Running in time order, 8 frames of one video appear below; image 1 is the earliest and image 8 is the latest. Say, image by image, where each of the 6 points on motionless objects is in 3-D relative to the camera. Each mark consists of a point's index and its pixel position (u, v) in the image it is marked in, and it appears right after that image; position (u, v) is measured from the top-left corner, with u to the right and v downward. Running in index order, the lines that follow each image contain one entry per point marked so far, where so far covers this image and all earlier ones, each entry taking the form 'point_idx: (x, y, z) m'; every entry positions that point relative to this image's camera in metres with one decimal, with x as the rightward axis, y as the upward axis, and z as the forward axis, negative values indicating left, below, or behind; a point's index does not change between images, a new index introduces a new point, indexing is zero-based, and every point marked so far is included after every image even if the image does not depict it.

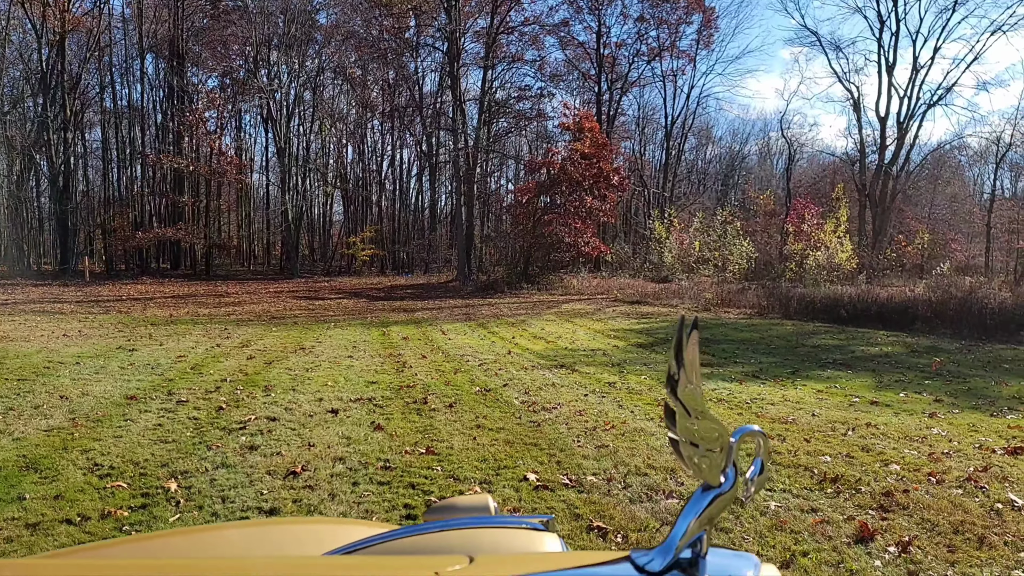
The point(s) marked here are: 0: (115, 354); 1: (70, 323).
0: (-5.6, -0.9, +9.8) m
1: (-8.6, -0.6, +13.4) m
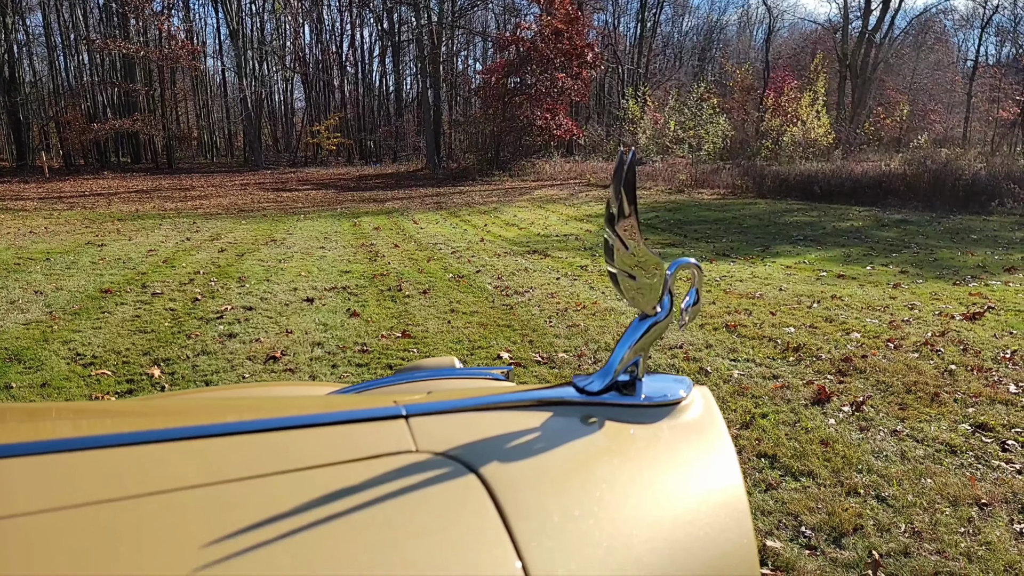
0: (-6.0, +0.5, +9.6) m
1: (-9.1, +1.3, +13.0) m
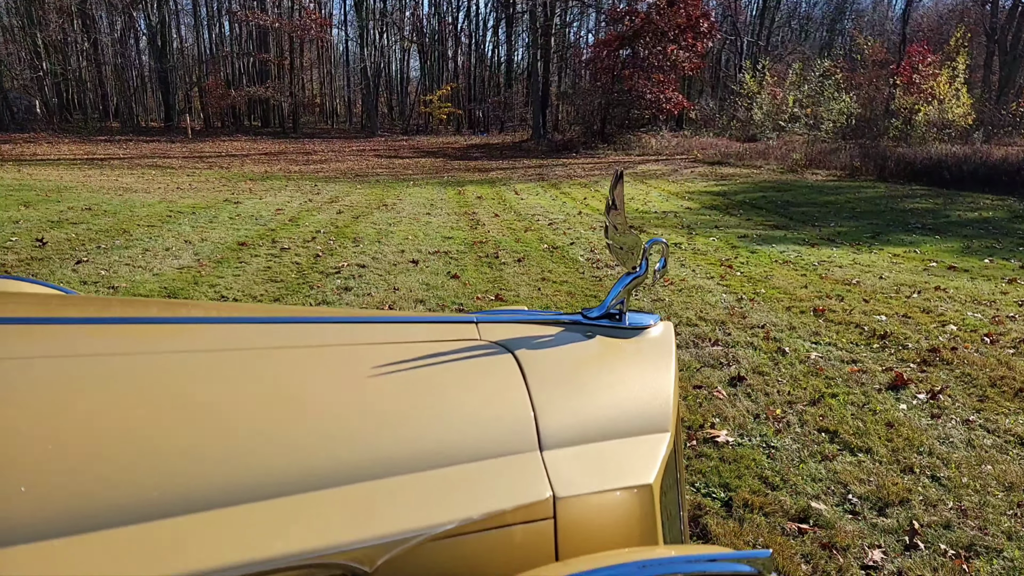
0: (-4.5, +1.3, +10.7) m
1: (-7.1, +2.4, +14.5) m
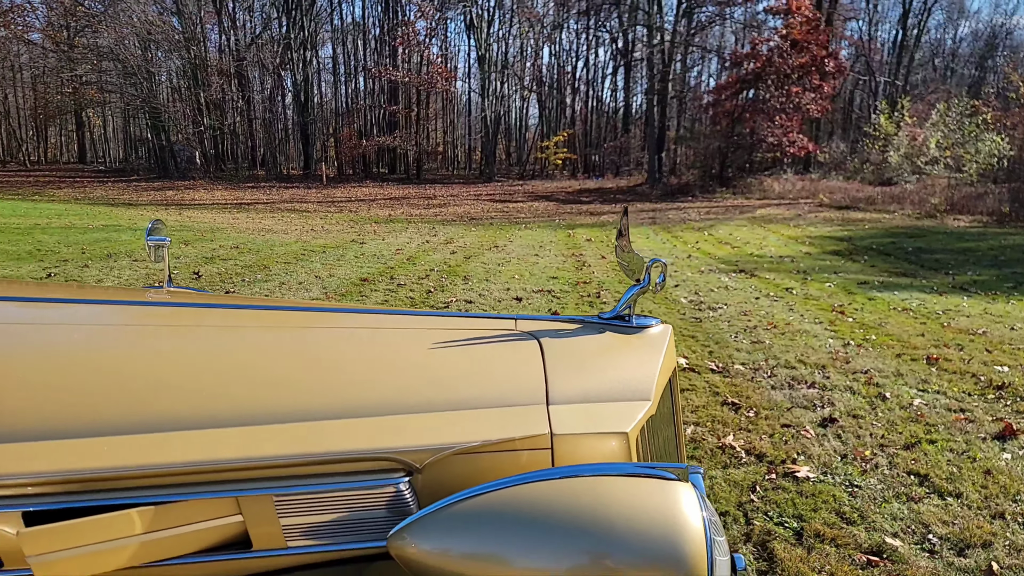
0: (-2.8, +0.7, +11.7) m
1: (-4.6, +1.6, +15.9) m
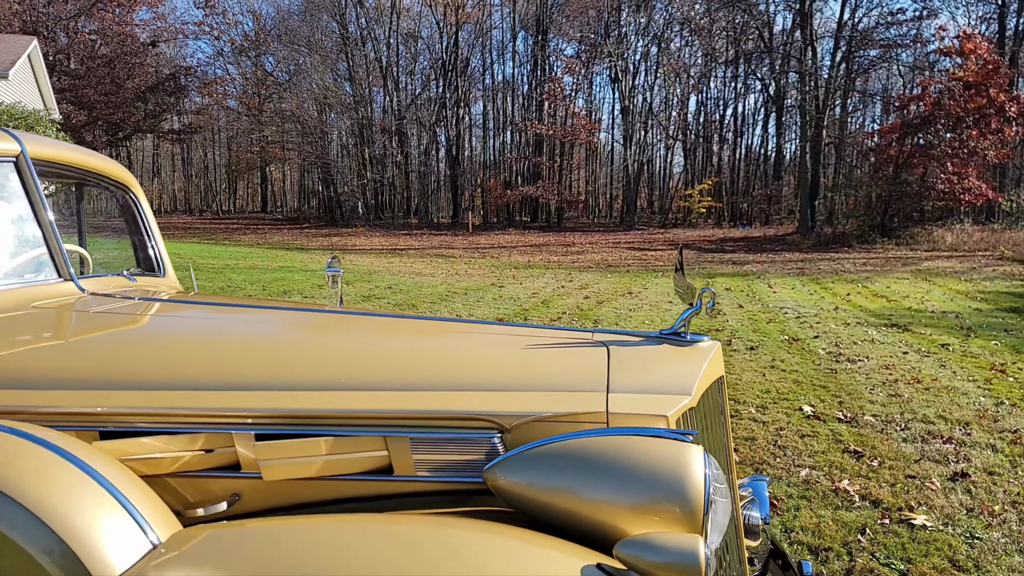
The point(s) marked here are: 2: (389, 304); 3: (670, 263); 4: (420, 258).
0: (-0.4, 0.0, +12.4) m
1: (-1.4, +0.6, +17.0) m
2: (-1.9, -0.2, +10.2) m
3: (+4.2, +0.7, +18.3) m
4: (-2.4, +0.8, +18.3) m
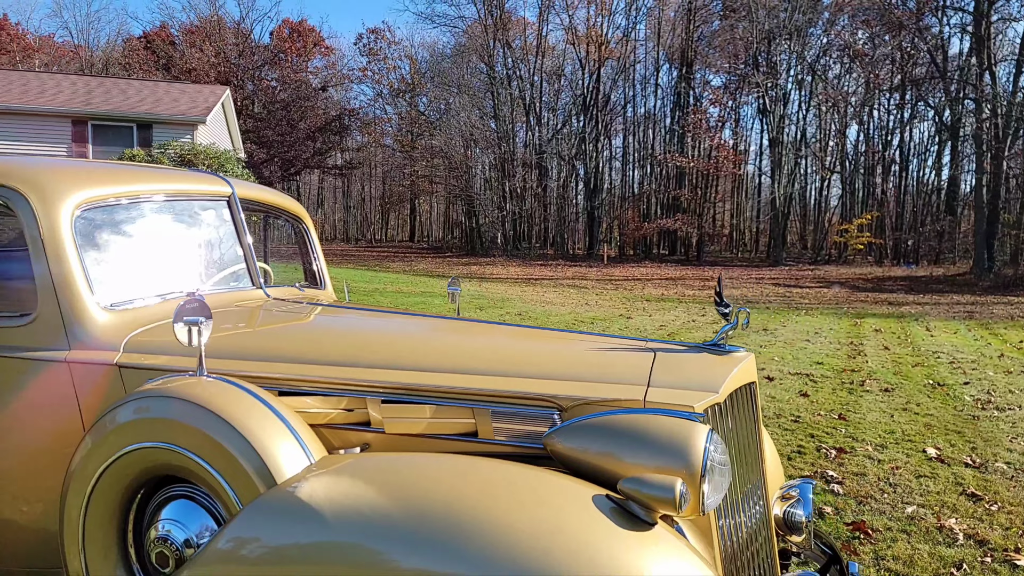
0: (+1.9, -0.6, +12.7) m
1: (+1.9, -0.2, +17.4) m
2: (+0.1, -0.7, +10.8) m
3: (+7.6, -0.3, +17.5) m
4: (+1.1, 0.0, +18.9) m
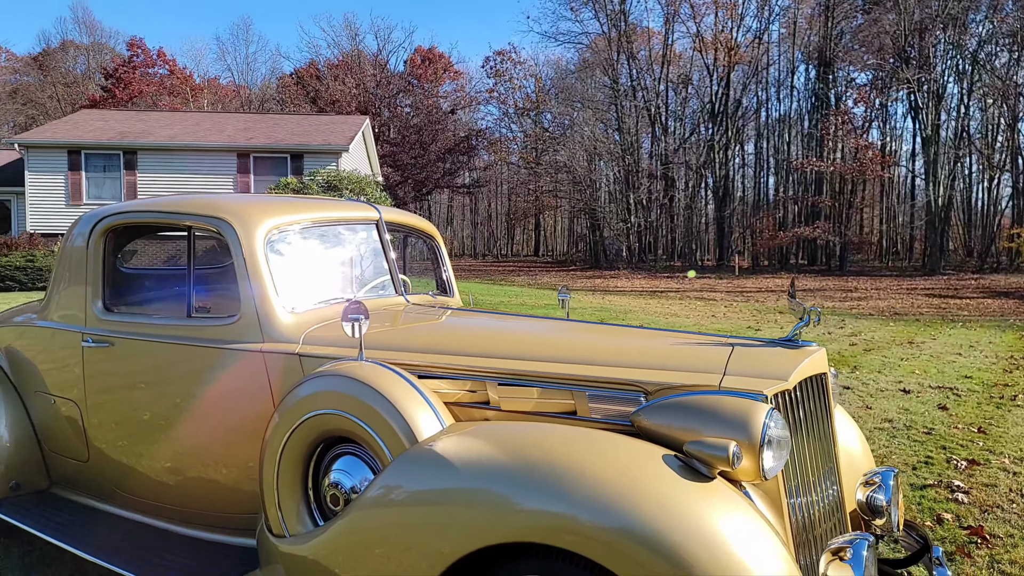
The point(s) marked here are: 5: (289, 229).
0: (+4.2, -0.8, +12.5) m
1: (+5.1, -0.5, +17.1) m
2: (+2.0, -0.8, +11.0) m
3: (+10.7, -0.6, +16.2) m
4: (+4.5, -0.3, +18.7) m
5: (-1.0, +0.3, +3.0) m
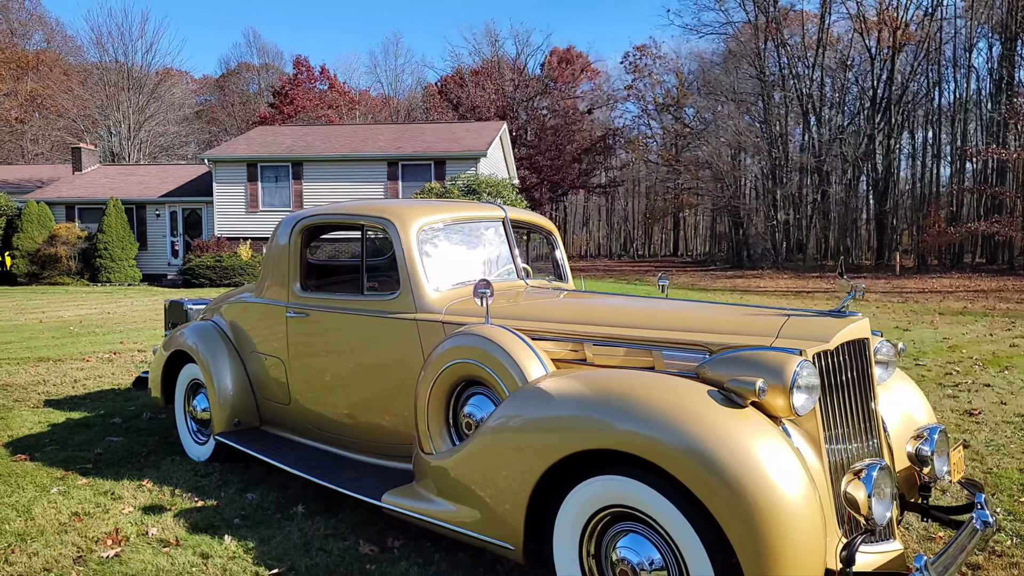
0: (+6.5, -0.7, +12.1) m
1: (+8.3, -0.4, +16.4) m
2: (+4.1, -0.8, +11.0) m
3: (+13.6, -0.5, +14.4) m
4: (+8.1, -0.3, +18.1) m
5: (-0.4, +0.3, +3.8) m
